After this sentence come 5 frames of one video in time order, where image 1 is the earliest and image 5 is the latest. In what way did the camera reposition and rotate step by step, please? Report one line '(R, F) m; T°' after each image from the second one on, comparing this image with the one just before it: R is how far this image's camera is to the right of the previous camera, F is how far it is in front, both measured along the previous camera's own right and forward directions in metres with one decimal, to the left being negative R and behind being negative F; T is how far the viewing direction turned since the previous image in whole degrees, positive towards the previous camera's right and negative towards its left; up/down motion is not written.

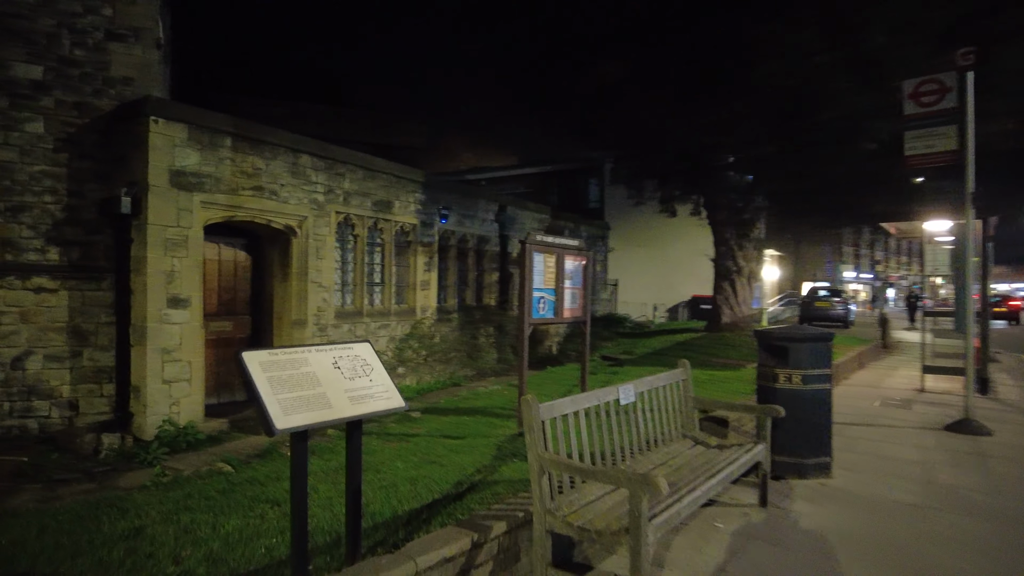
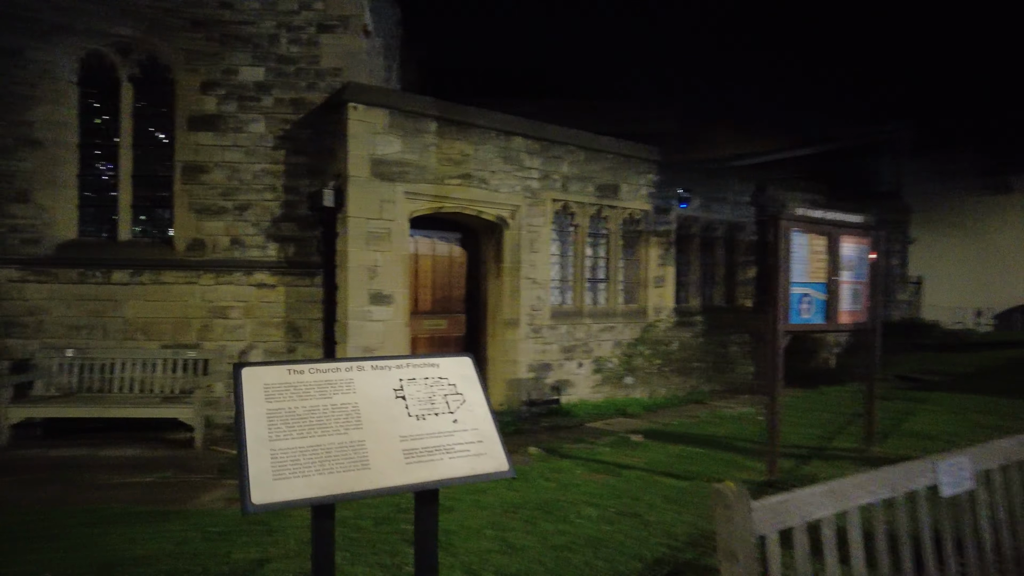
(+0.2, +1.5) m; -23°
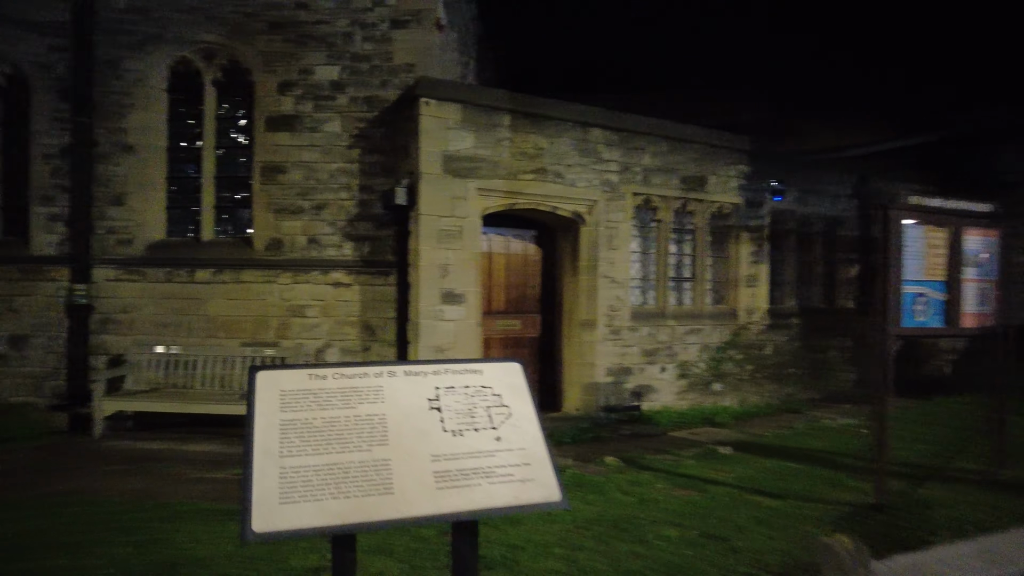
(+0.1, +0.3) m; -7°
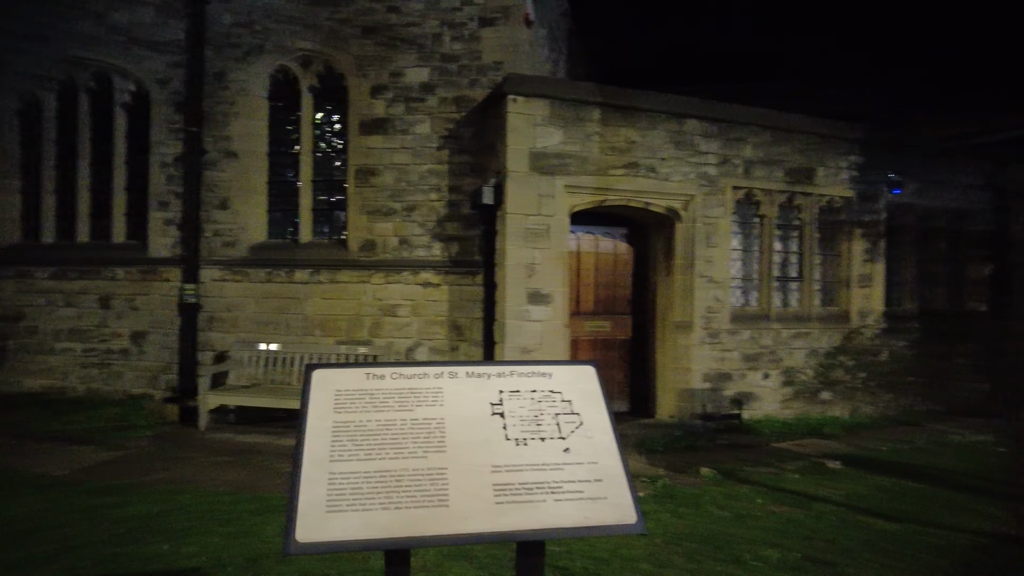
(+0.1, +0.2) m; -8°
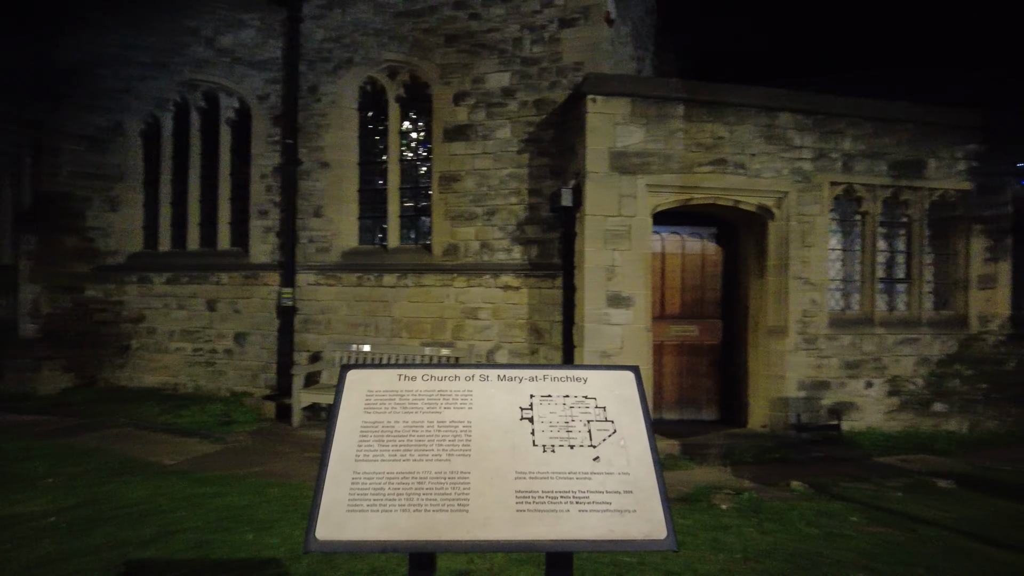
(+0.1, +0.1) m; -8°
